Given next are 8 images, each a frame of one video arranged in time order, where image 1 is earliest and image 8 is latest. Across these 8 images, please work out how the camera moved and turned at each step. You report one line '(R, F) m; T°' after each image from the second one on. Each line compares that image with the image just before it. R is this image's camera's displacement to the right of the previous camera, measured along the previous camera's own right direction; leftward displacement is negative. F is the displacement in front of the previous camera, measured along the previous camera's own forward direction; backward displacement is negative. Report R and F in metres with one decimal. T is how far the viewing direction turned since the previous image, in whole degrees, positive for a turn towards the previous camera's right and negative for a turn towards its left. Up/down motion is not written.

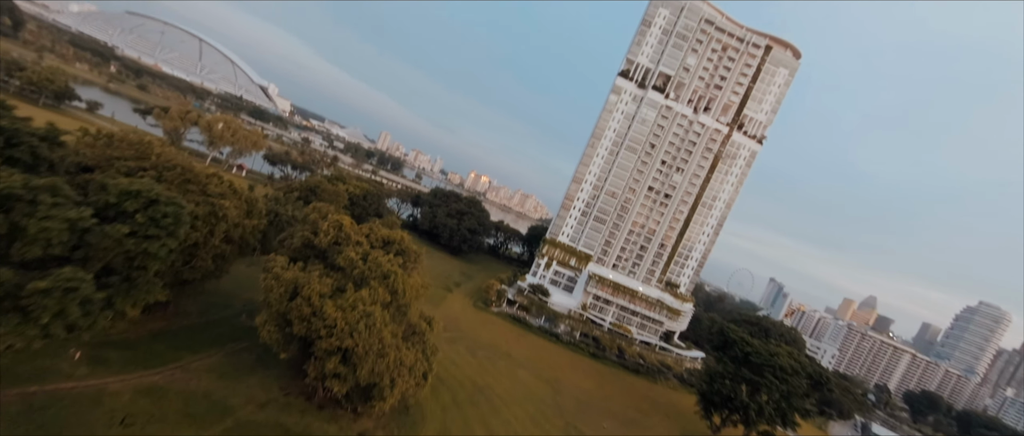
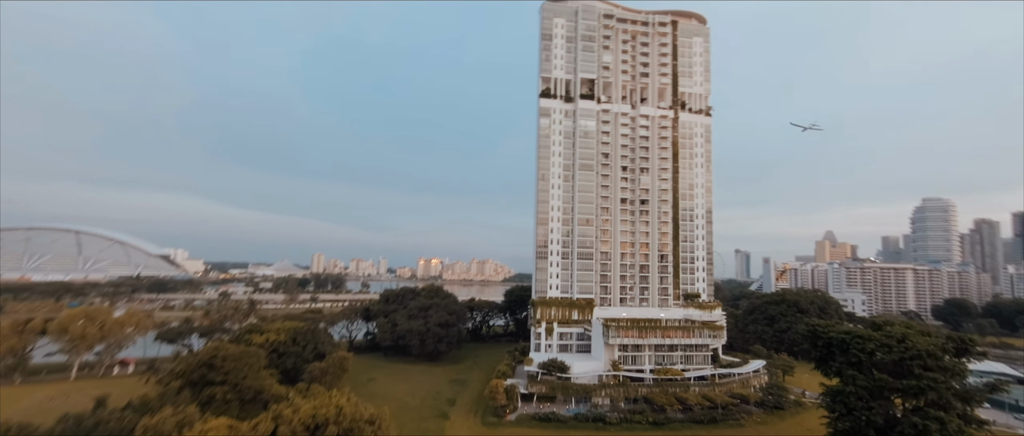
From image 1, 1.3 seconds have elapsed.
(-0.7, +8.0) m; +7°
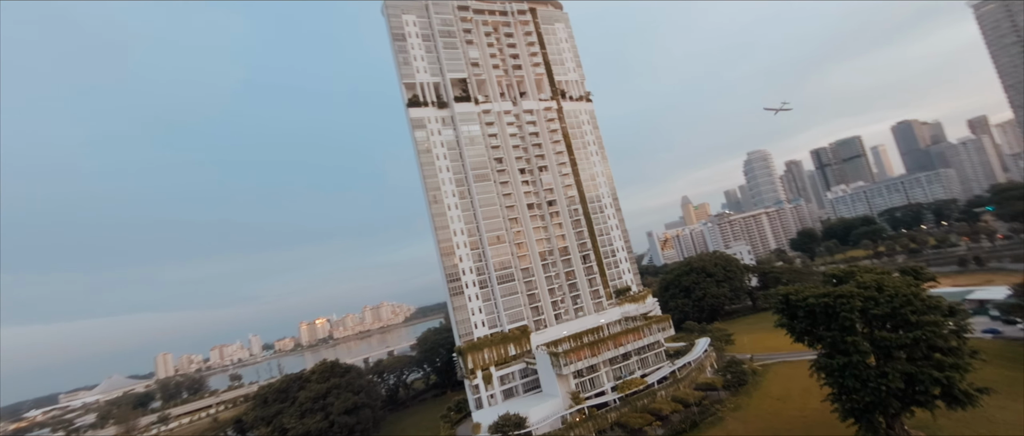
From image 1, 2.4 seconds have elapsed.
(-1.4, +6.9) m; +15°
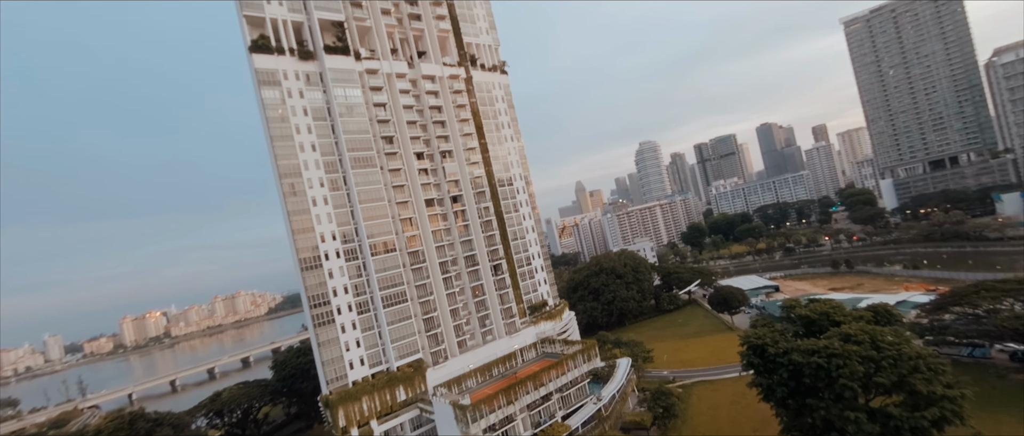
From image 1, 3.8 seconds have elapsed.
(-0.6, +8.2) m; +14°
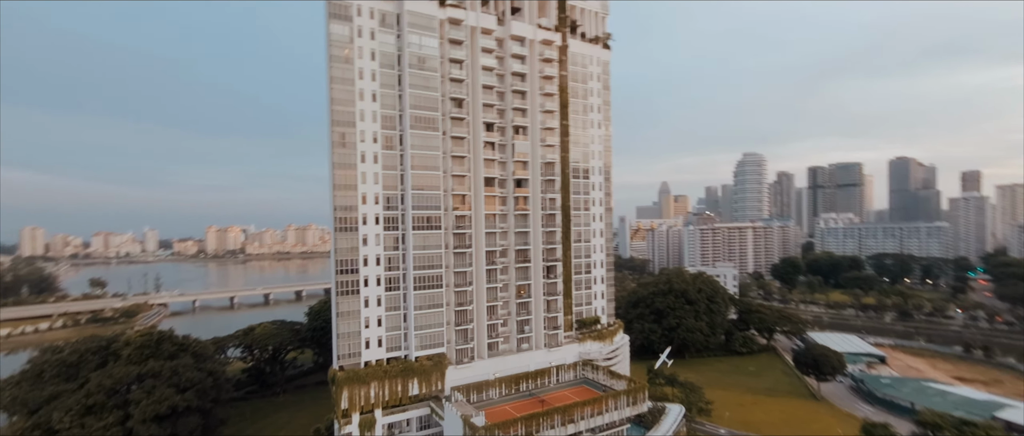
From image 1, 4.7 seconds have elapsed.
(+0.4, +4.1) m; -9°
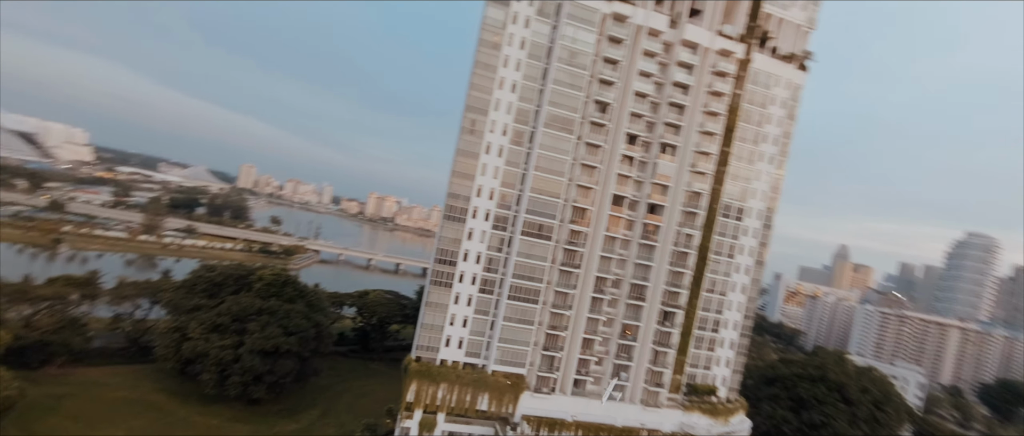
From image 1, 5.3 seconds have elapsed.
(+0.9, +2.8) m; -17°
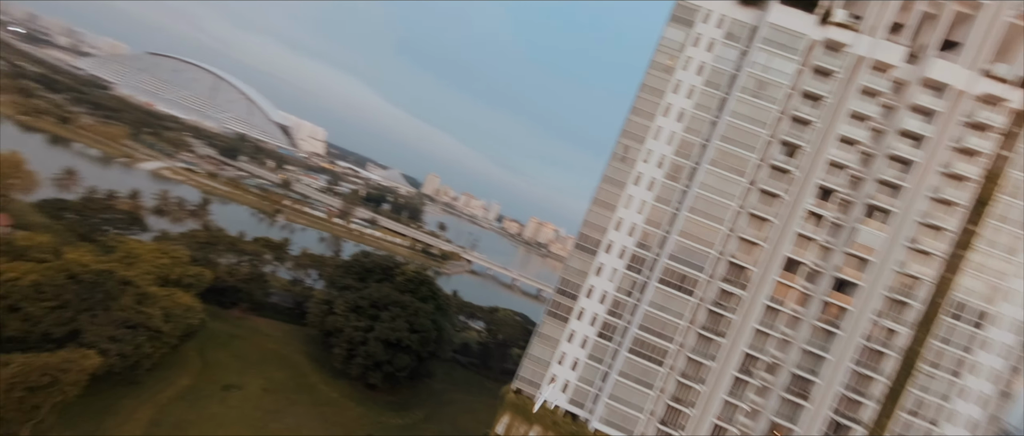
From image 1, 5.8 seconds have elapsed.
(+0.9, +2.0) m; -20°
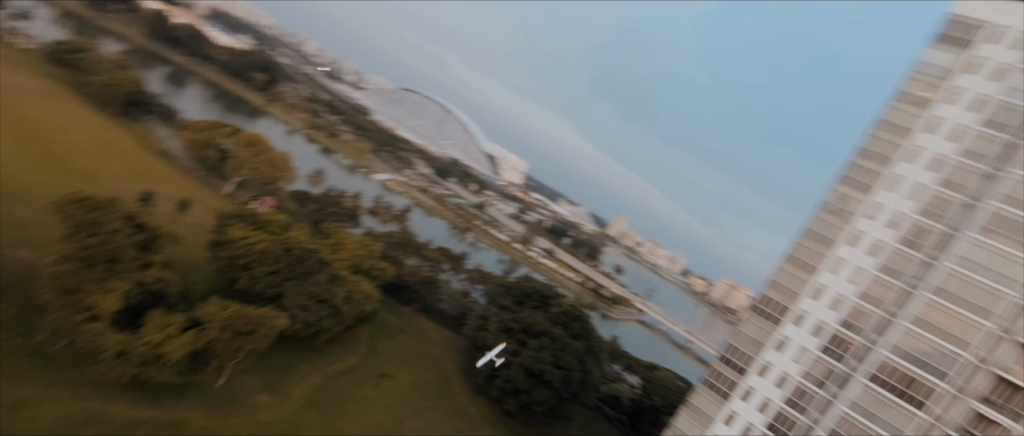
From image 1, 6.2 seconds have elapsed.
(+1.0, +1.6) m; -23°
